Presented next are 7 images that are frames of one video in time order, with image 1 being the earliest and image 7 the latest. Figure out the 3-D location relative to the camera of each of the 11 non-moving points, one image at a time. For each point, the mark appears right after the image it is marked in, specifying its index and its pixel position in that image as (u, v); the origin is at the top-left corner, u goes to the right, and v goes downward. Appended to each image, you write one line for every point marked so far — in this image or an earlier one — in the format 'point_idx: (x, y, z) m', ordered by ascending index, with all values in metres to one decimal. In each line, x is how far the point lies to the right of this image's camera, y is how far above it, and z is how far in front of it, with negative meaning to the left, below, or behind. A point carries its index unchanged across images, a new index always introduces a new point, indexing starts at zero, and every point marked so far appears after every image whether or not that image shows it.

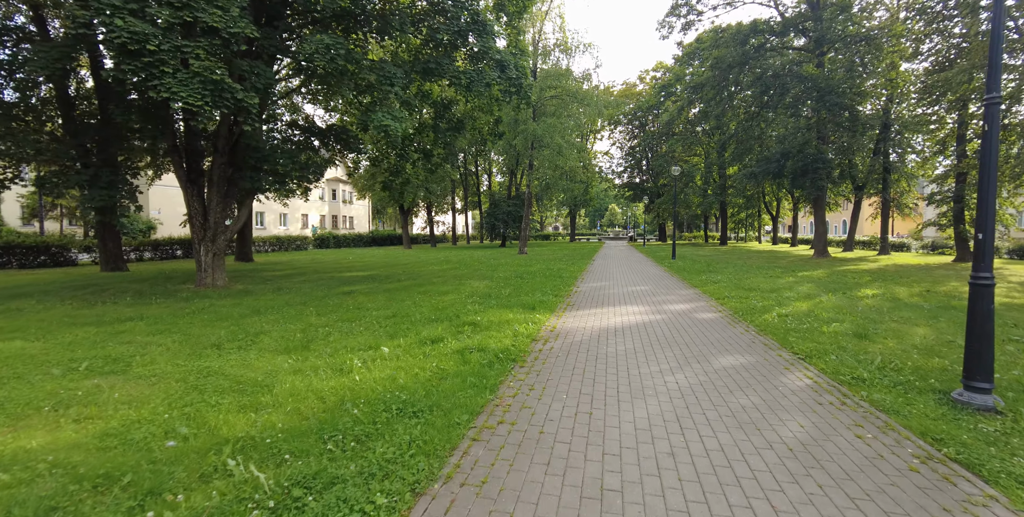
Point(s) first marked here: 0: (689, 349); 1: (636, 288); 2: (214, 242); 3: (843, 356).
0: (+2.5, -1.3, +6.3) m
1: (+3.6, -0.9, +13.3) m
2: (-7.9, +0.4, +11.9) m
3: (+4.2, -1.3, +5.8) m
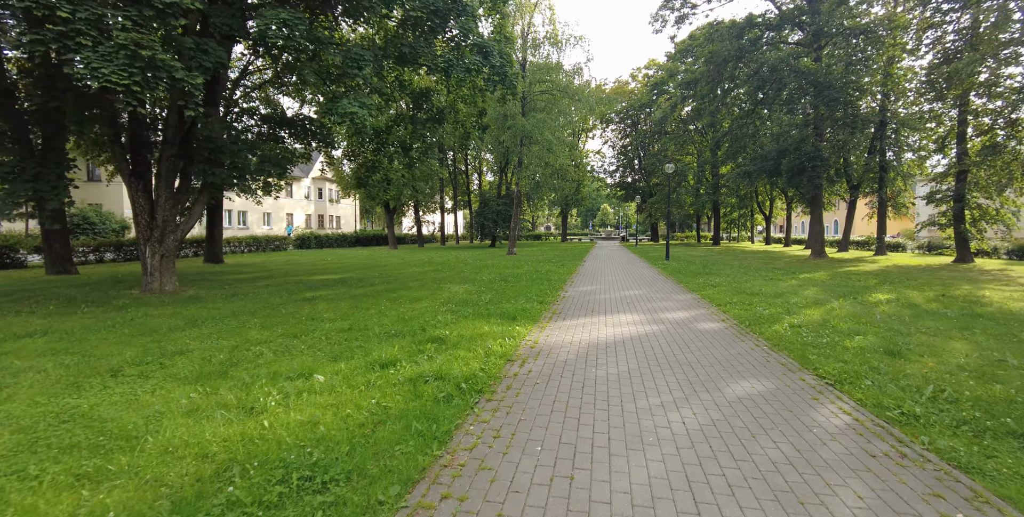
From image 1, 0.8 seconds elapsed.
0: (+2.1, -1.3, +5.2) m
1: (+3.2, -0.9, +12.3) m
2: (-8.3, +0.4, +10.7) m
3: (+3.9, -1.3, +4.8) m
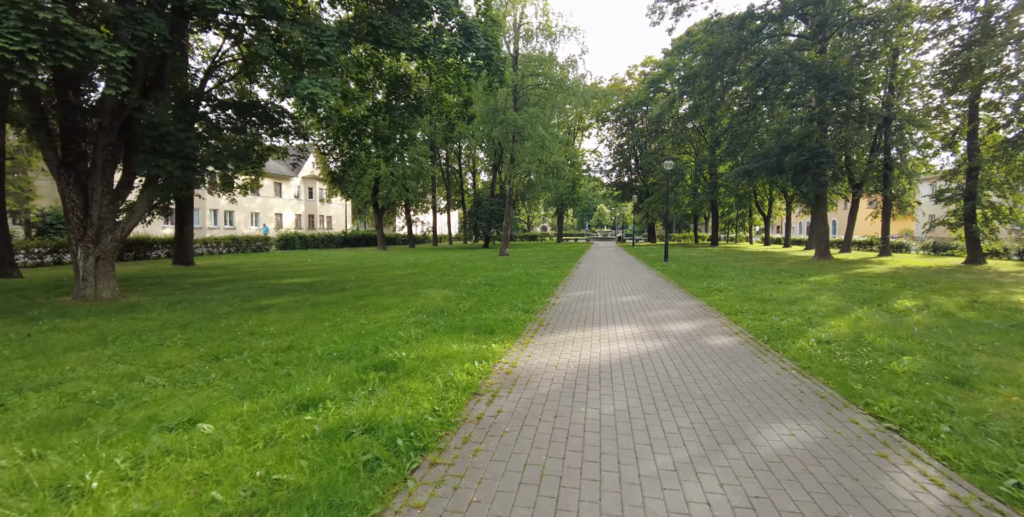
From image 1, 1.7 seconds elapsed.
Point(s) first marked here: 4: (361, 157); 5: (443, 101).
0: (+1.8, -1.4, +4.0) m
1: (+2.8, -1.0, +11.1) m
2: (-8.7, +0.3, +9.5) m
3: (+3.6, -1.3, +3.6) m
4: (-5.9, +3.7, +16.6) m
5: (-2.5, +5.5, +15.7) m
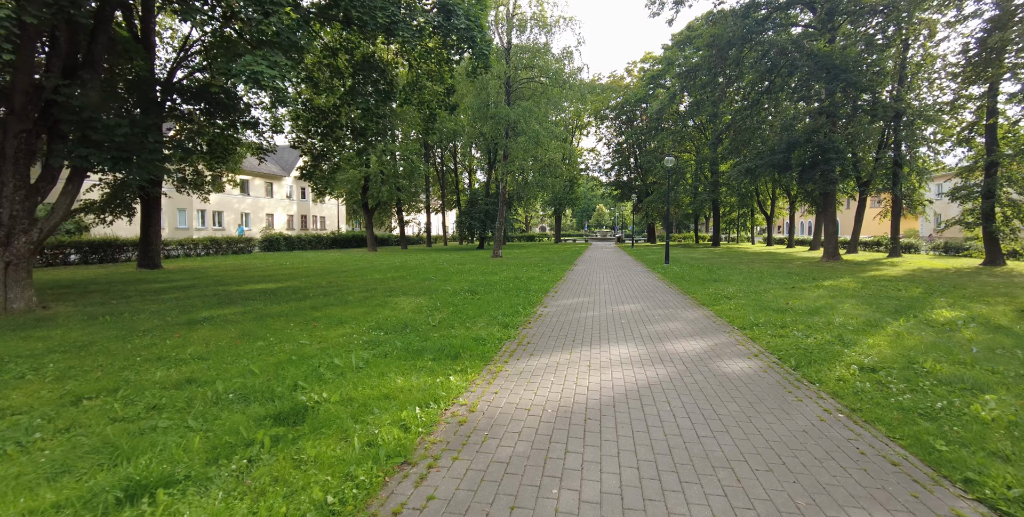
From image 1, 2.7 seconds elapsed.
0: (+1.4, -1.4, +2.8) m
1: (+2.4, -1.1, +9.8) m
2: (-9.1, +0.2, +8.2) m
3: (+3.2, -1.4, +2.3) m
4: (-6.3, +3.6, +15.3) m
5: (-2.9, +5.4, +14.4) m
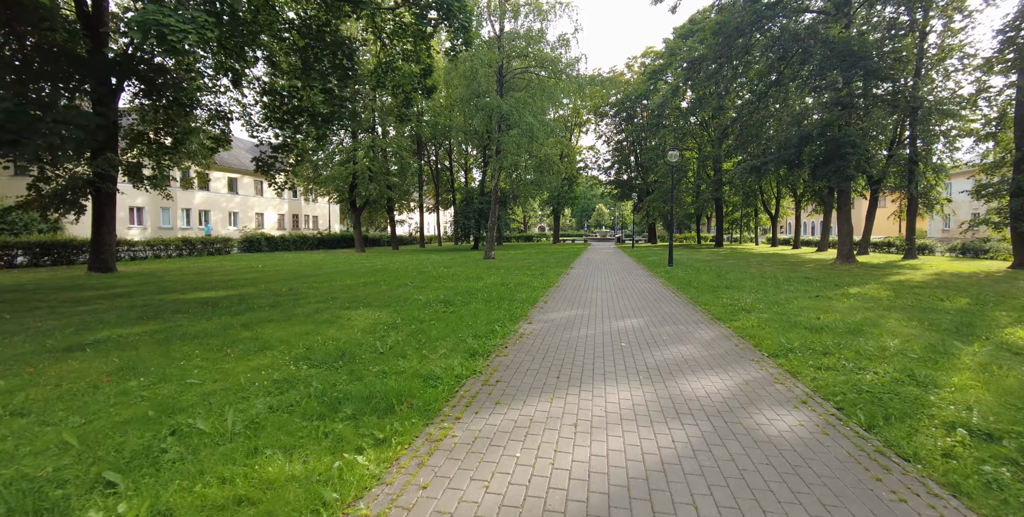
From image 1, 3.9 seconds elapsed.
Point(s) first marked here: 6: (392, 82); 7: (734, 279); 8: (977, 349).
0: (+1.0, -1.6, +1.1) m
1: (+2.0, -1.2, +8.2) m
2: (-9.5, +0.1, +6.5) m
3: (+2.8, -1.5, +0.7) m
4: (-6.6, +3.5, +13.6) m
5: (-3.3, +5.3, +12.8) m
6: (-3.5, +5.1, +13.0) m
7: (+7.3, -0.7, +15.0) m
8: (+6.2, -1.2, +6.0) m
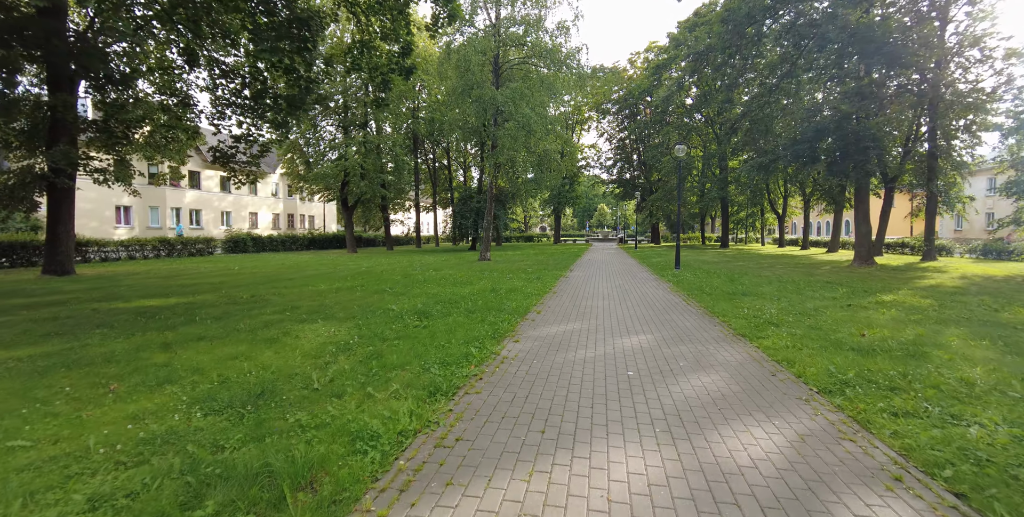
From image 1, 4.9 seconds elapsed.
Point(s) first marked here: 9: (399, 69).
0: (+0.7, -1.6, -0.3) m
1: (+1.8, -1.3, +6.8) m
2: (-9.7, +0.1, +5.2) m
3: (+2.5, -1.6, -0.7) m
4: (-6.9, +3.5, +12.3) m
5: (-3.5, +5.3, +11.4) m
6: (-3.7, +5.0, +11.6) m
7: (+7.1, -0.7, +13.6) m
8: (+5.9, -1.3, +4.6) m
9: (-2.9, +4.9, +11.8) m
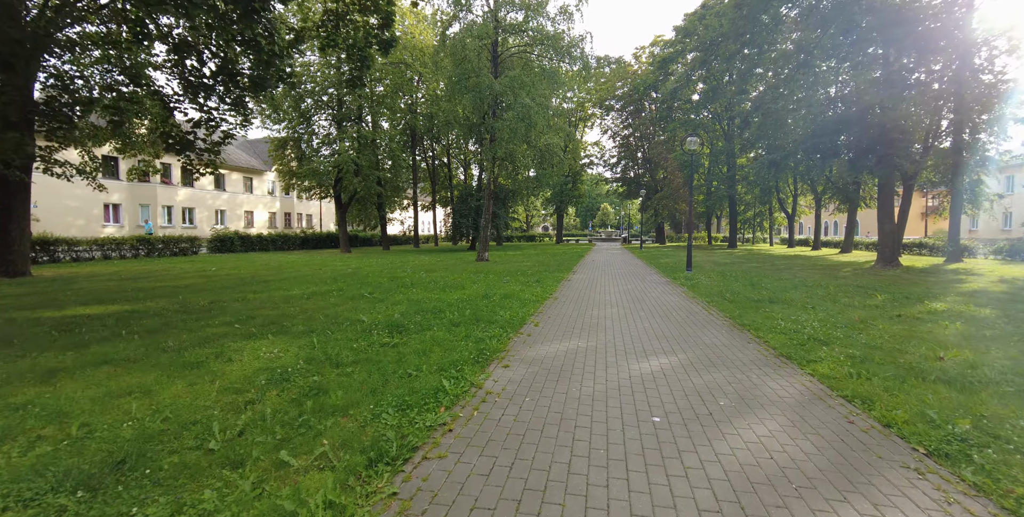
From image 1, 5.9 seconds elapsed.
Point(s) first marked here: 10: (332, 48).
0: (+0.6, -1.7, -1.7) m
1: (+1.6, -1.3, +5.4) m
2: (-9.9, 0.0, +3.8) m
3: (+2.3, -1.6, -2.1) m
4: (-7.0, +3.4, +10.9) m
5: (-3.6, +5.2, +10.0) m
6: (-3.8, +5.0, +10.3) m
7: (+7.0, -0.8, +12.1) m
8: (+5.8, -1.3, +3.2) m
9: (-3.0, +4.9, +10.4) m
10: (-4.1, +4.8, +10.5) m
